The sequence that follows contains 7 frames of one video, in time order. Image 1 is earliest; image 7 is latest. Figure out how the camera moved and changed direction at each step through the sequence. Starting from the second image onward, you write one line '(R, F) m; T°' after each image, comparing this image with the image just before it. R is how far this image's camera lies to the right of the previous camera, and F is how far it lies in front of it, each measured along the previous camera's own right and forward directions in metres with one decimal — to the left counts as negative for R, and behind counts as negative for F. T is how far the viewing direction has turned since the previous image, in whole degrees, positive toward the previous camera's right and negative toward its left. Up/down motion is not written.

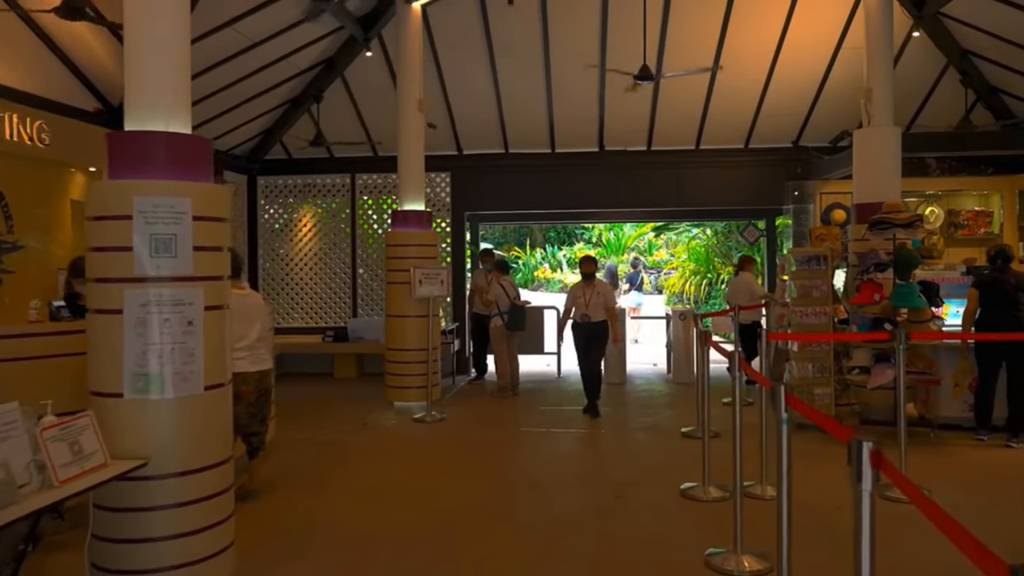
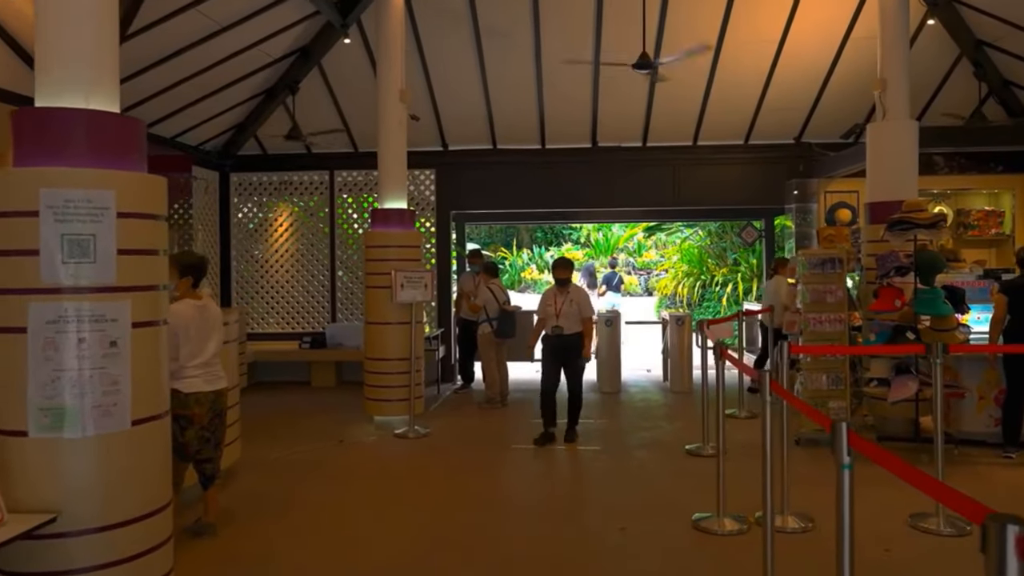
(0.0, +0.5) m; +1°
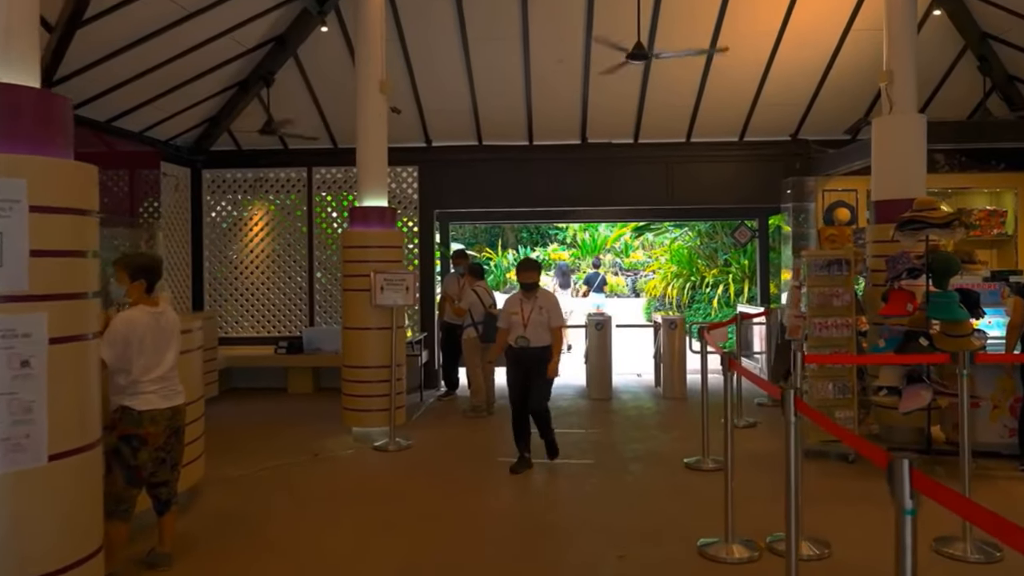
(0.0, +0.4) m; +1°
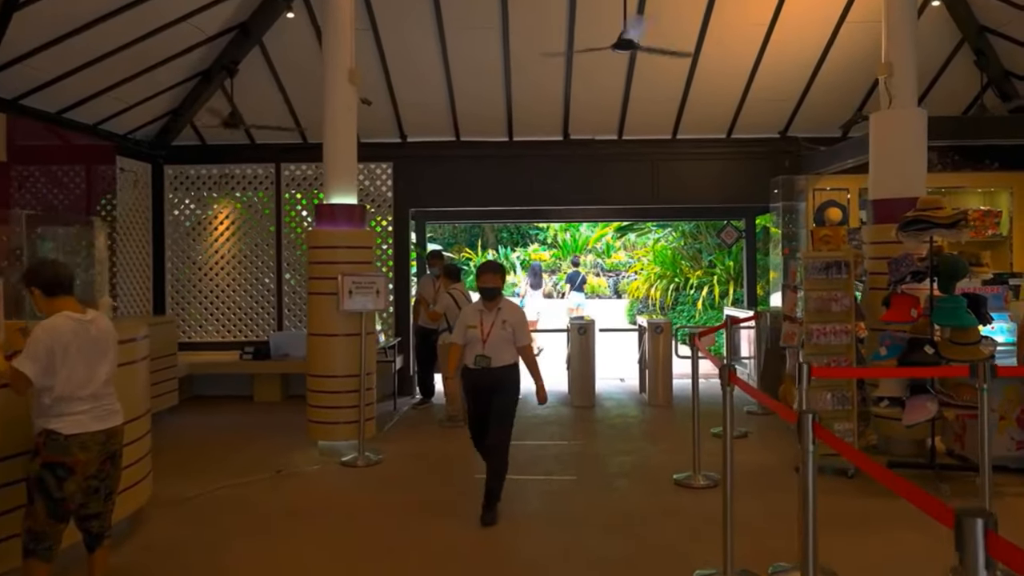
(0.0, +0.4) m; +1°
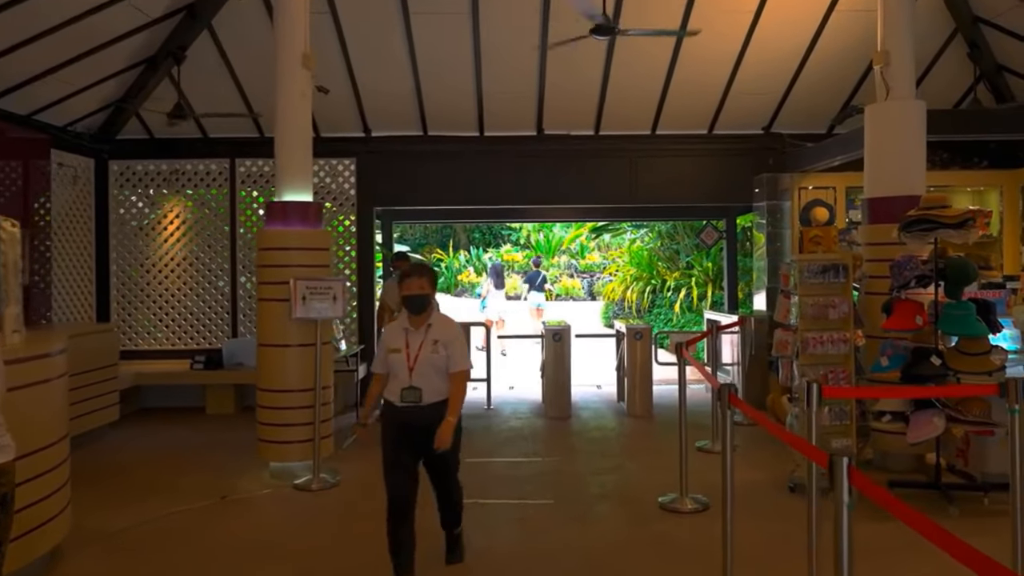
(0.0, +0.5) m; +2°
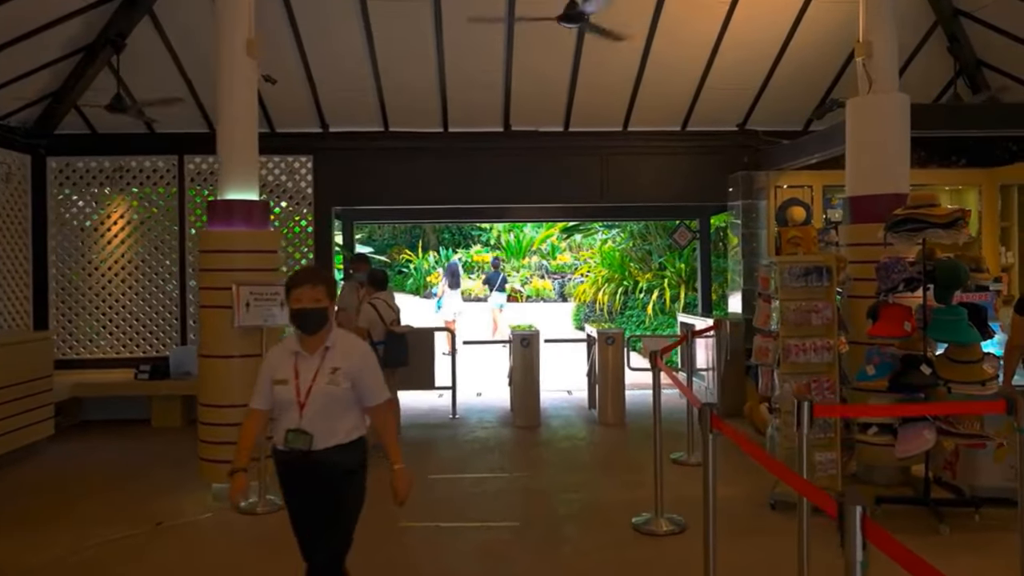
(+0.1, +0.3) m; +2°
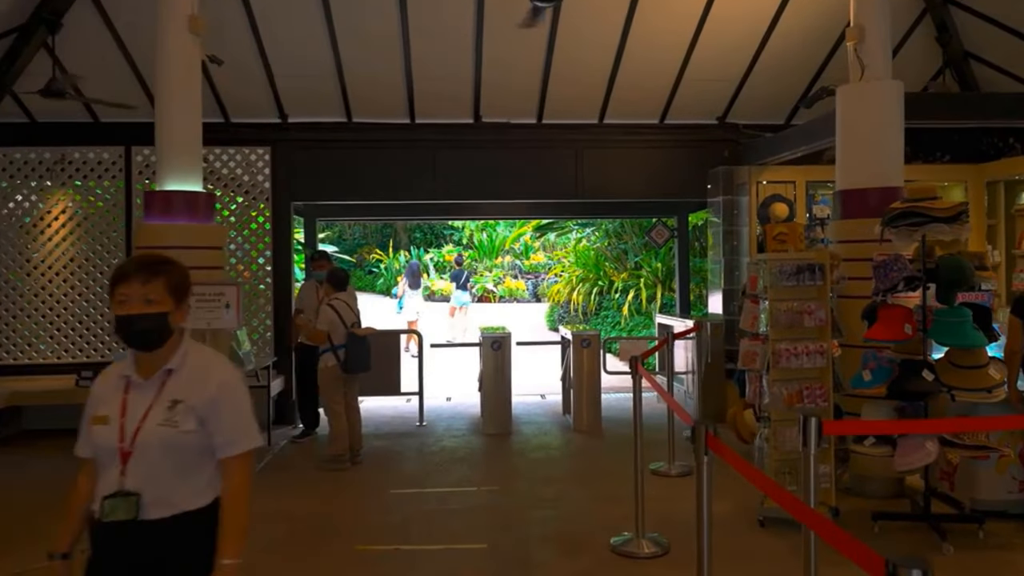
(0.0, +0.4) m; +2°
